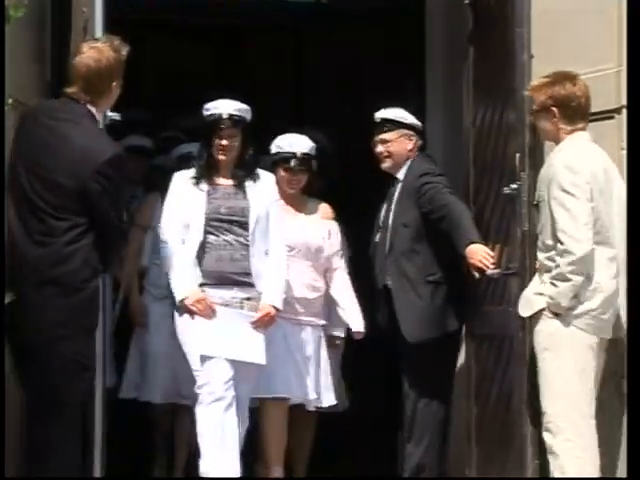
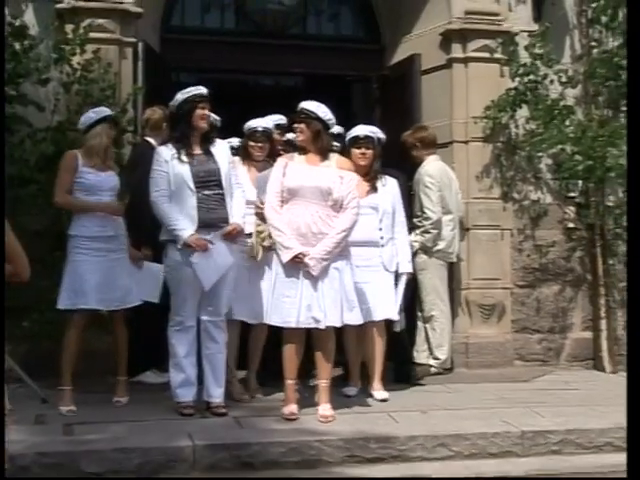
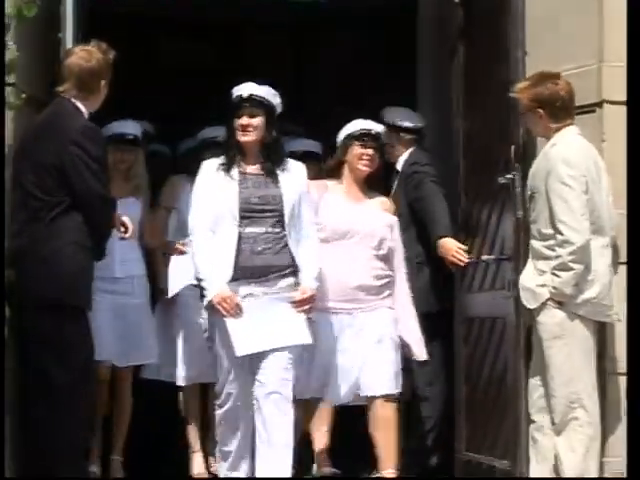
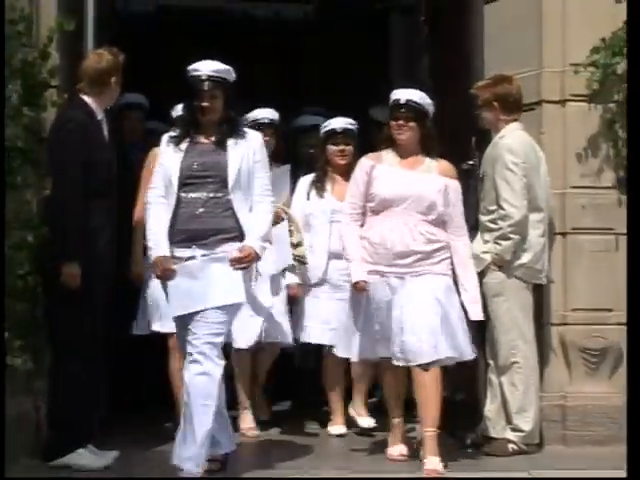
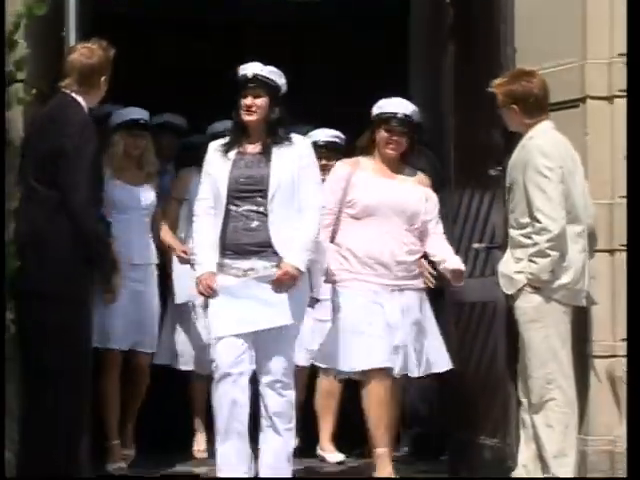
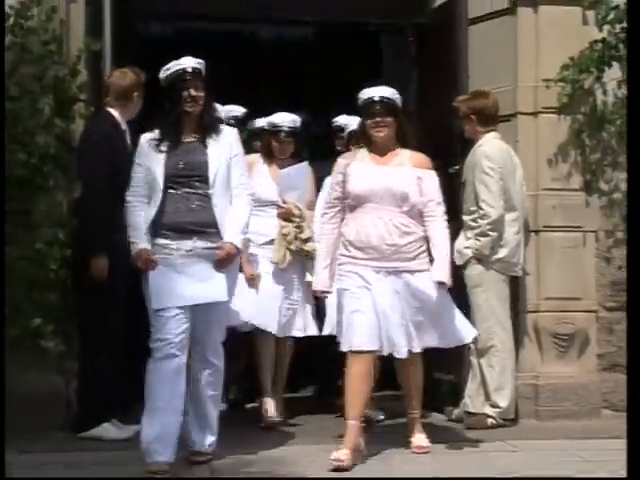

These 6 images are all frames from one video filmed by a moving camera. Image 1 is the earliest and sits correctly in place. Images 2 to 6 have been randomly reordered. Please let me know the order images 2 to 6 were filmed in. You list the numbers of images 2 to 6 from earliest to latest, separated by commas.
3, 5, 4, 6, 2
